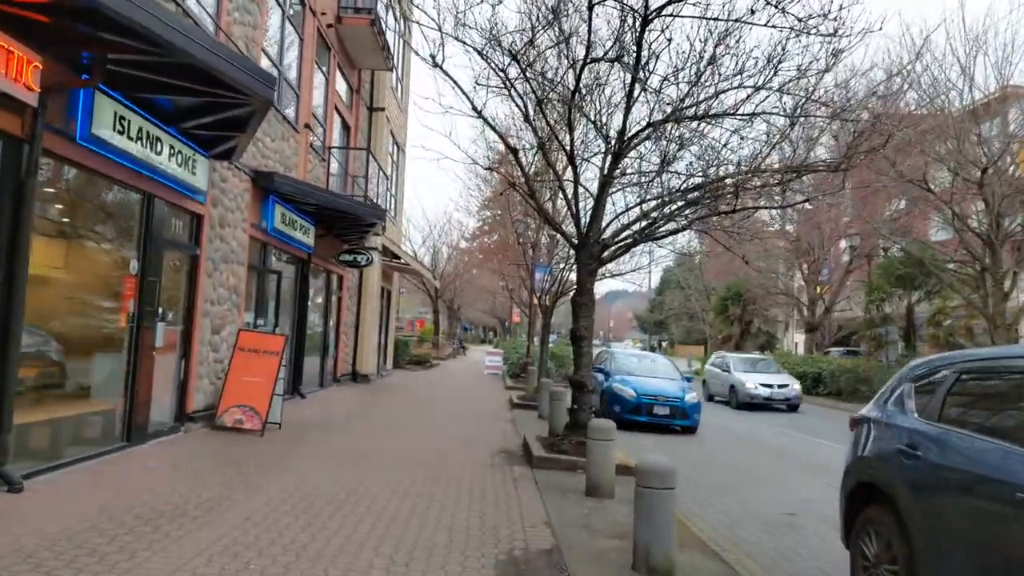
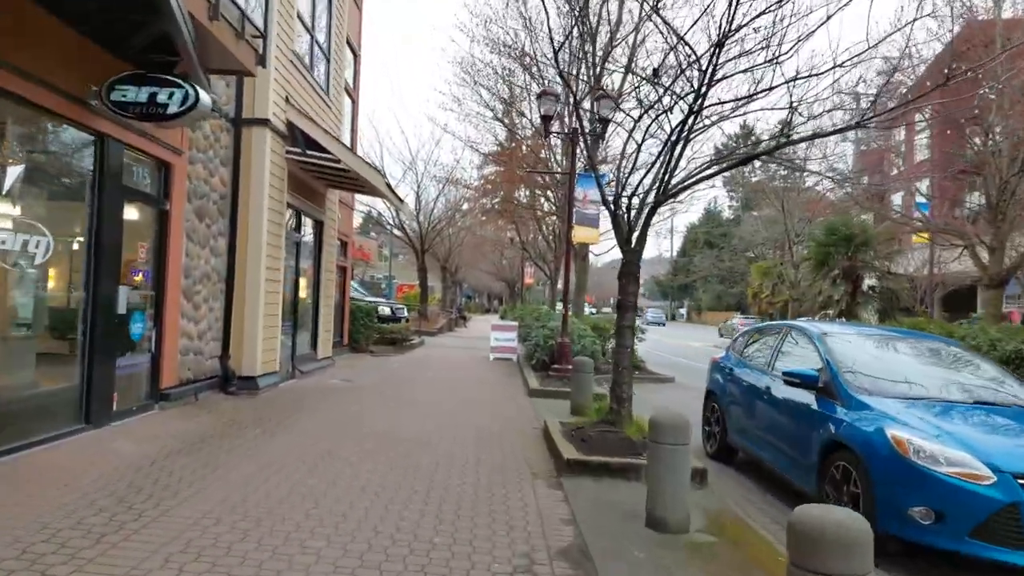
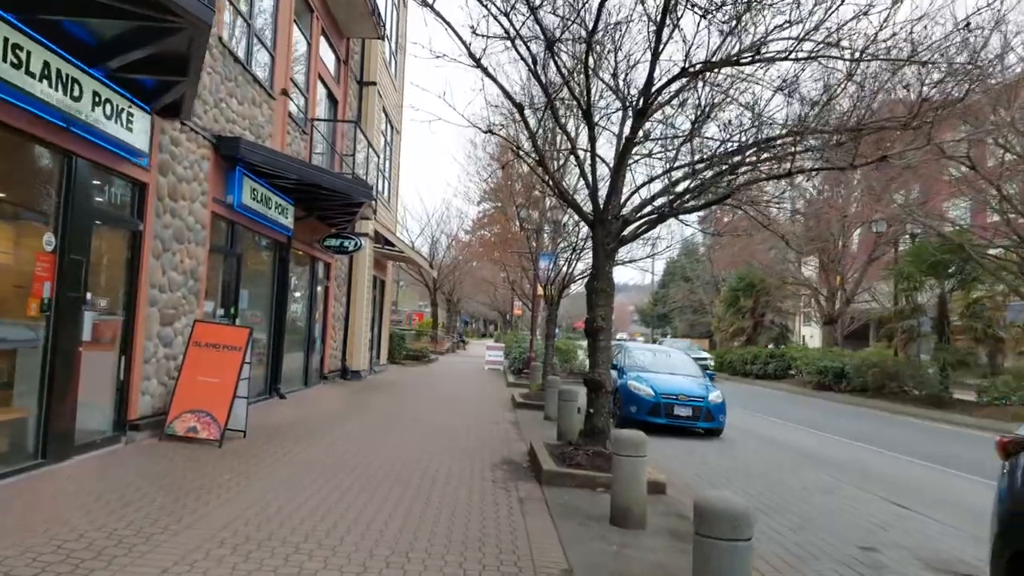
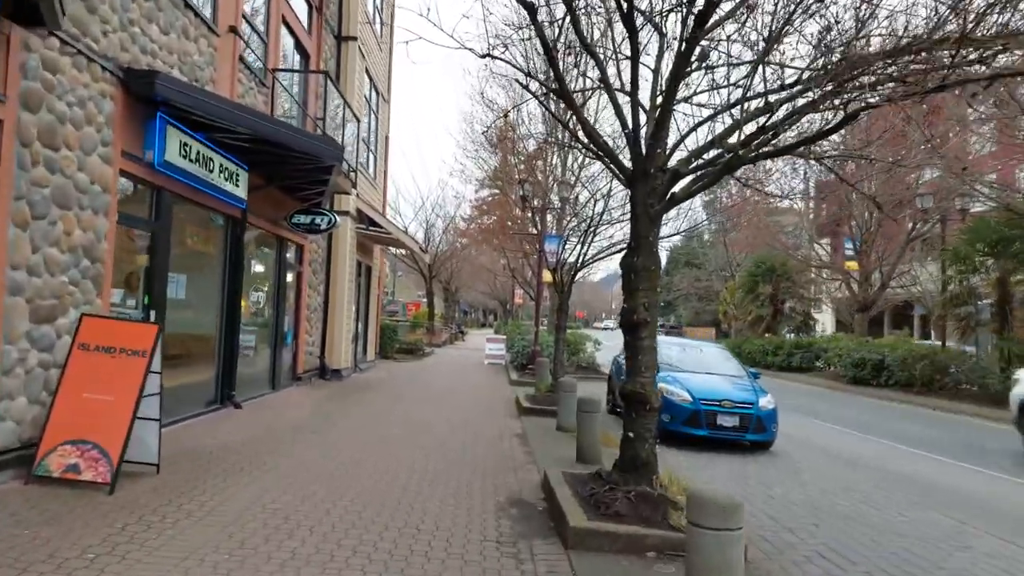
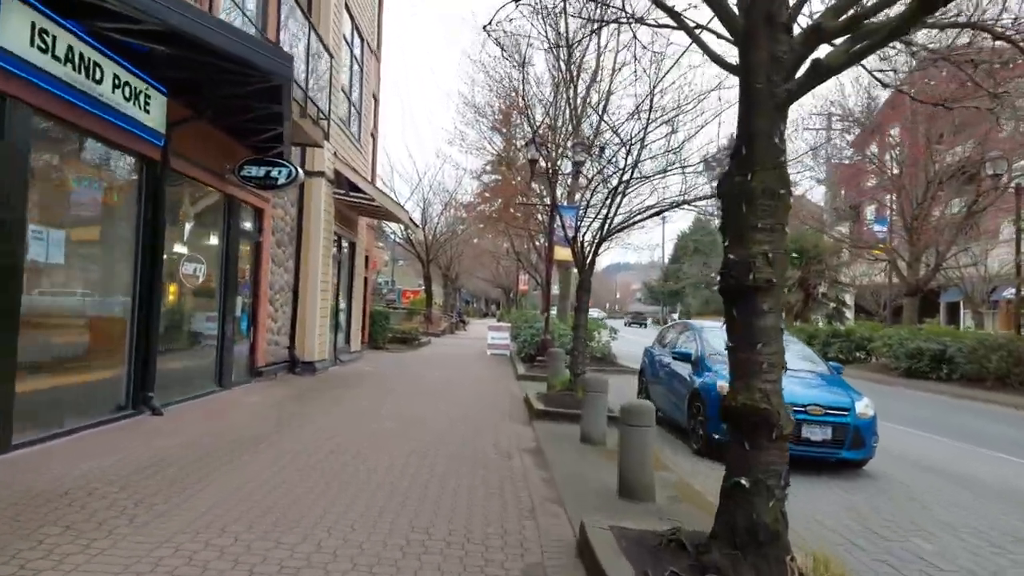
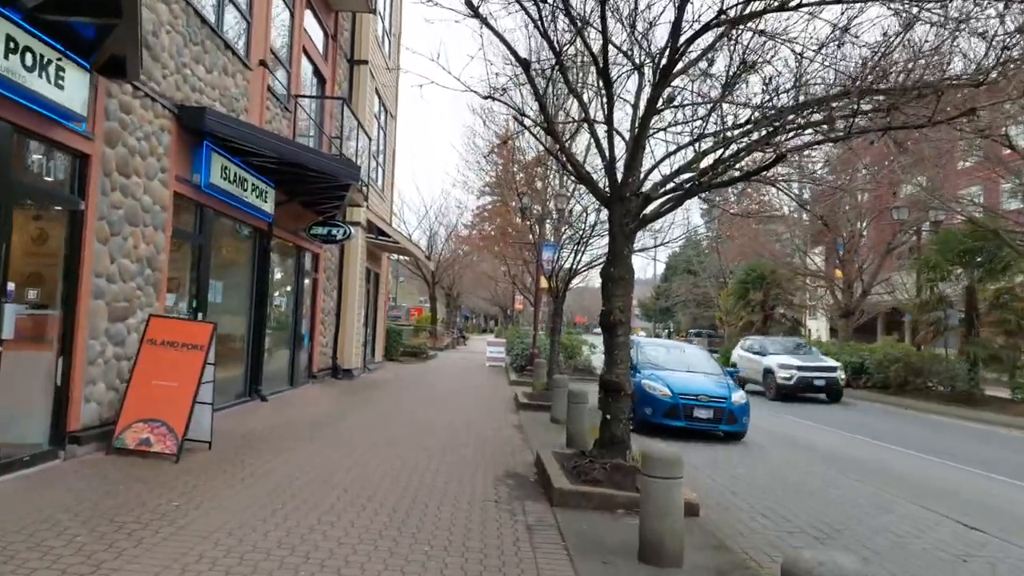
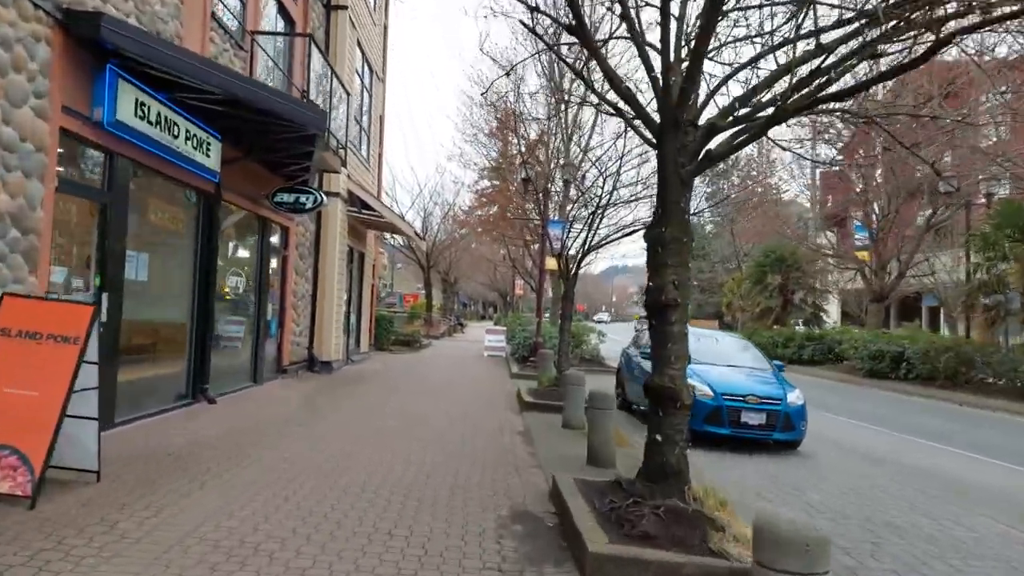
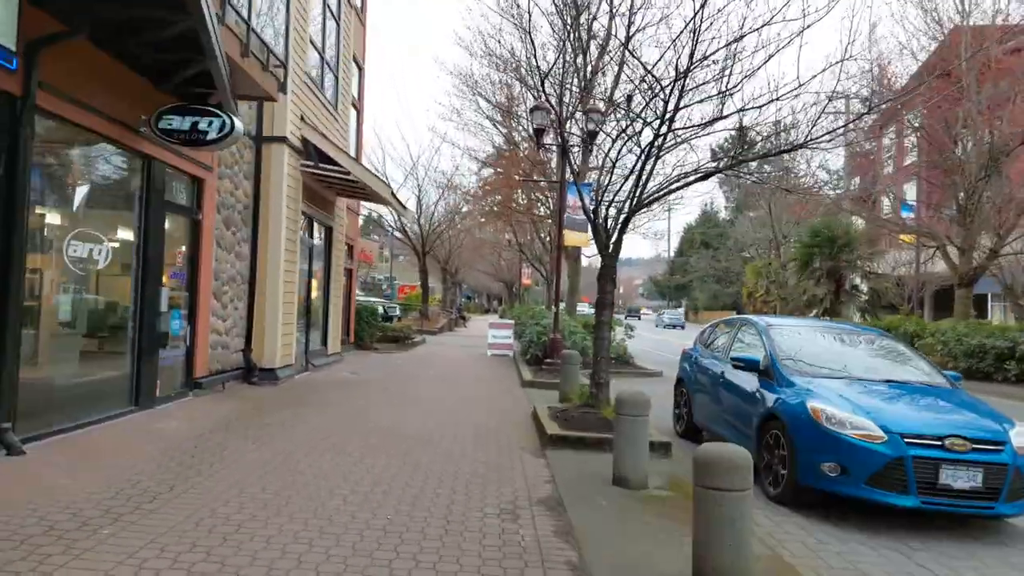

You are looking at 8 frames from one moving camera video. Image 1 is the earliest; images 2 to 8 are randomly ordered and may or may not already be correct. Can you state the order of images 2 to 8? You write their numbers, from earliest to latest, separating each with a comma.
3, 6, 4, 7, 5, 8, 2
